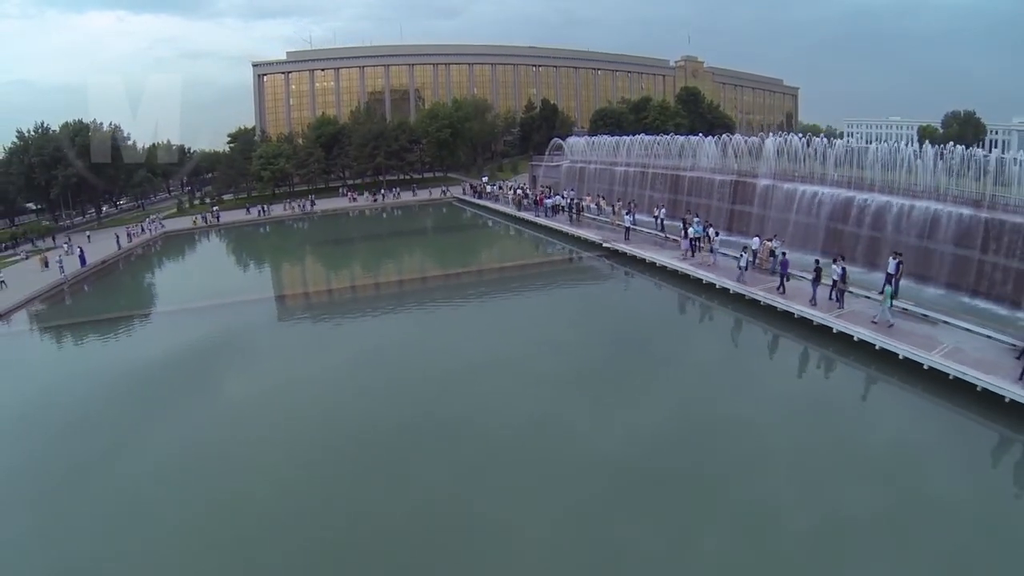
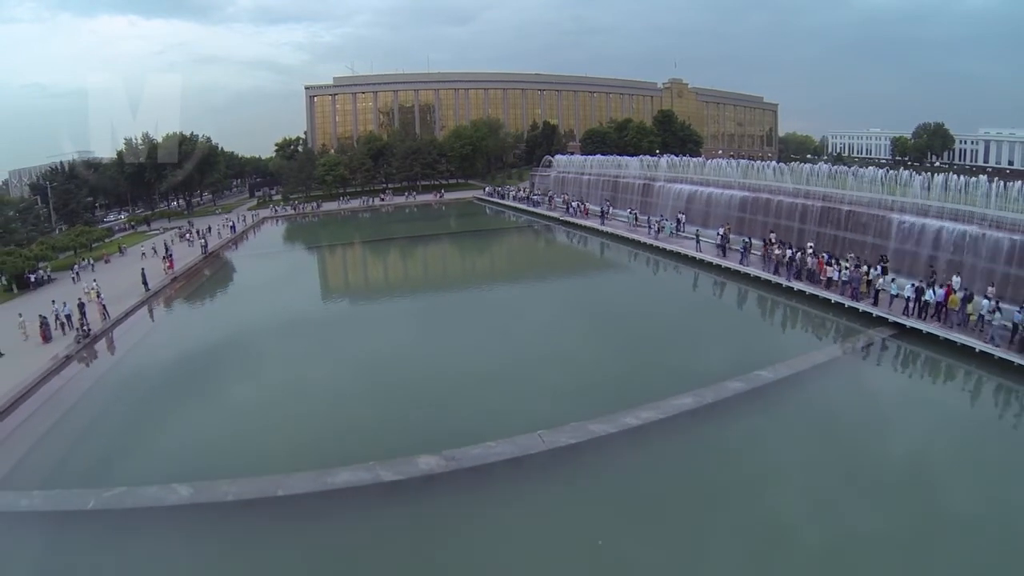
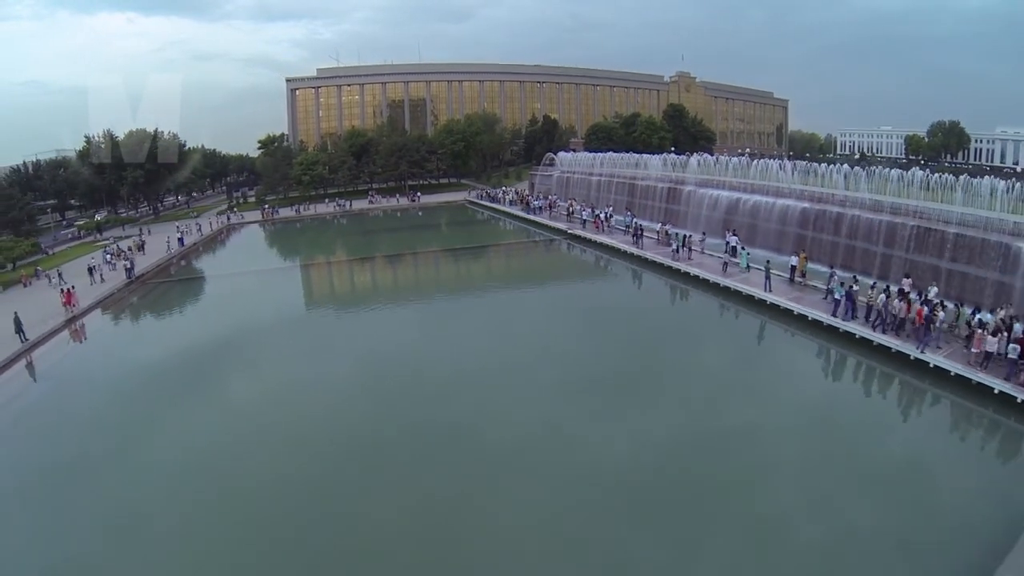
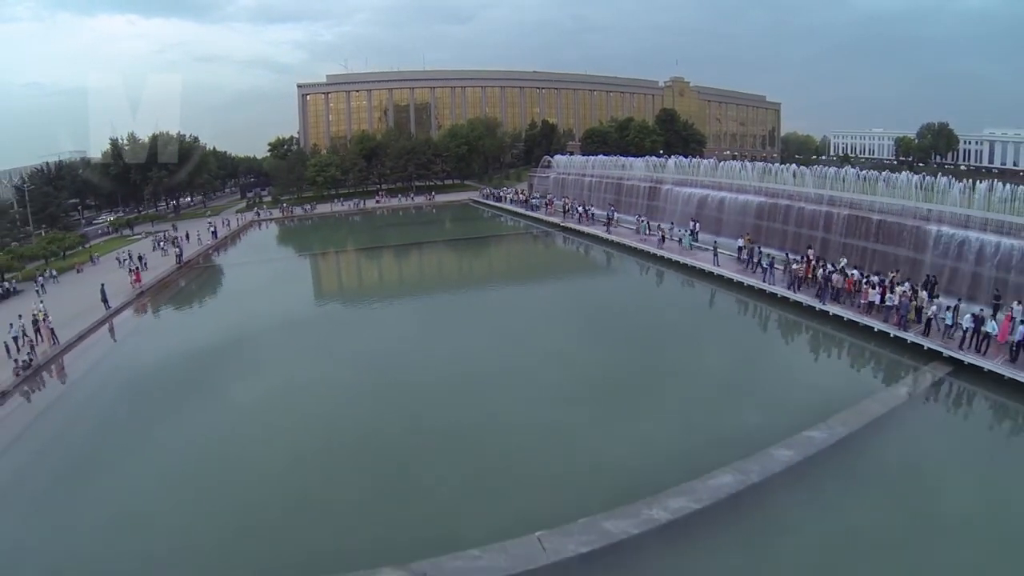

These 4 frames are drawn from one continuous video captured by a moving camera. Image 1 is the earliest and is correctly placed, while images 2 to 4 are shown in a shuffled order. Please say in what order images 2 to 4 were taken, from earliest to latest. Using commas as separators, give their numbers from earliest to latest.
3, 4, 2
